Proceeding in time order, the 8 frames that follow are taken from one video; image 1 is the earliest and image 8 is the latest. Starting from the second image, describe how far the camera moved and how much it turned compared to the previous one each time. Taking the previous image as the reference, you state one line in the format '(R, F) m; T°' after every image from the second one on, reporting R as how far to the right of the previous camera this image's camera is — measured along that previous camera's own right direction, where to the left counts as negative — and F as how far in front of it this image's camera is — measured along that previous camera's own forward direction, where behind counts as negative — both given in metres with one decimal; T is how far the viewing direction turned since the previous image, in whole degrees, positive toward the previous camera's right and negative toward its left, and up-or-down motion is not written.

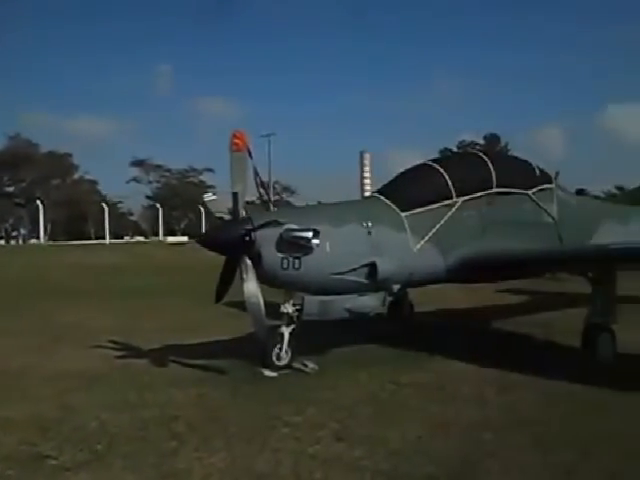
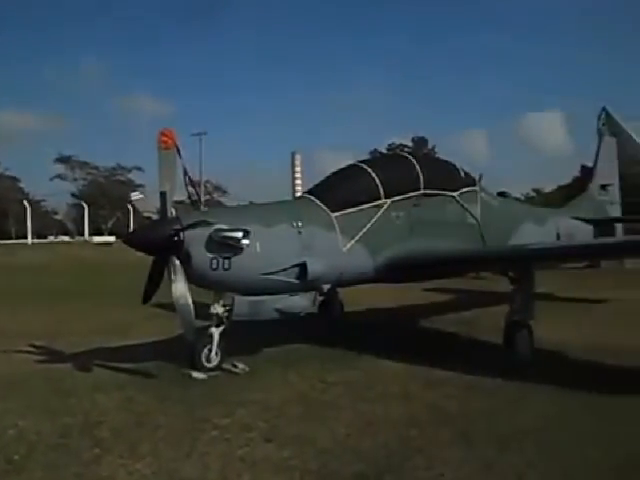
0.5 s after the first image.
(0.0, 0.0) m; +6°
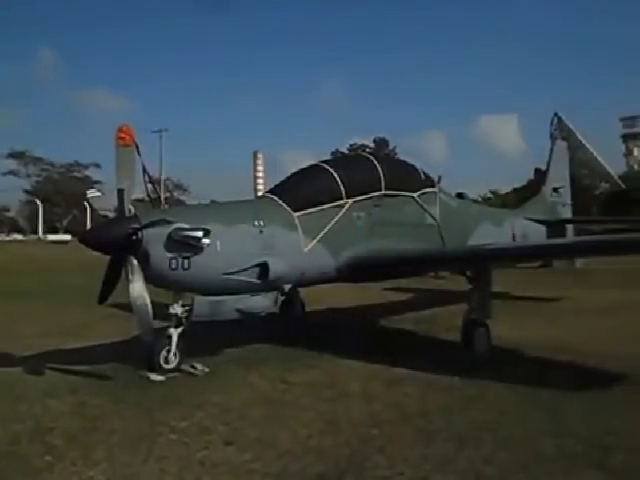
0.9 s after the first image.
(0.0, 0.0) m; +4°
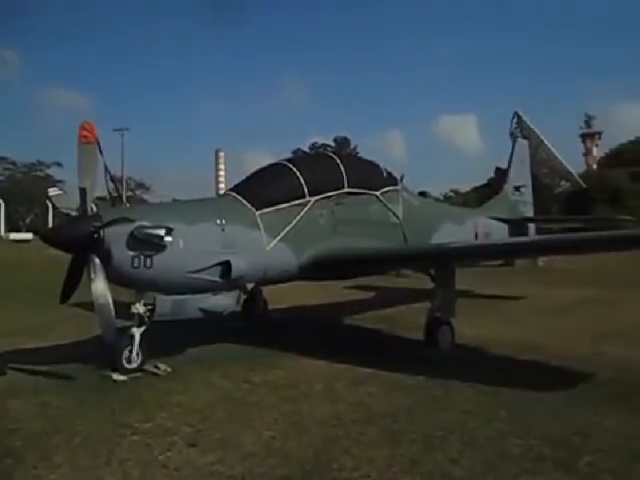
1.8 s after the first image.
(0.0, 0.0) m; +3°
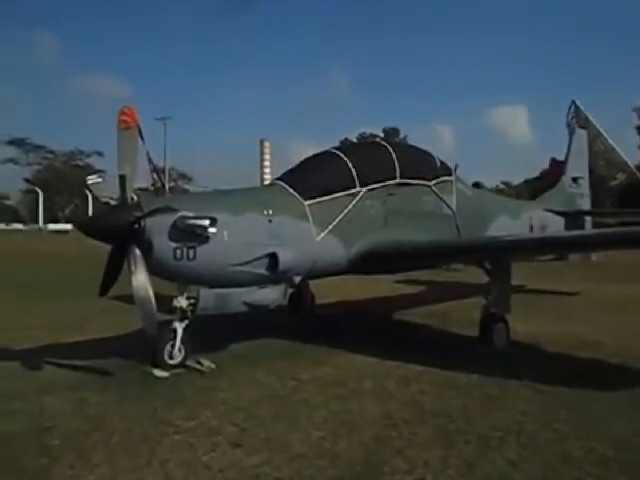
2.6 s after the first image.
(-0.1, +0.4) m; -4°
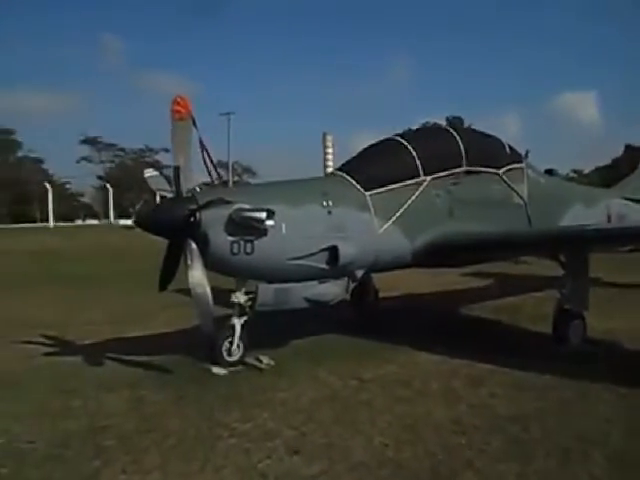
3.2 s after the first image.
(0.0, +0.3) m; -6°
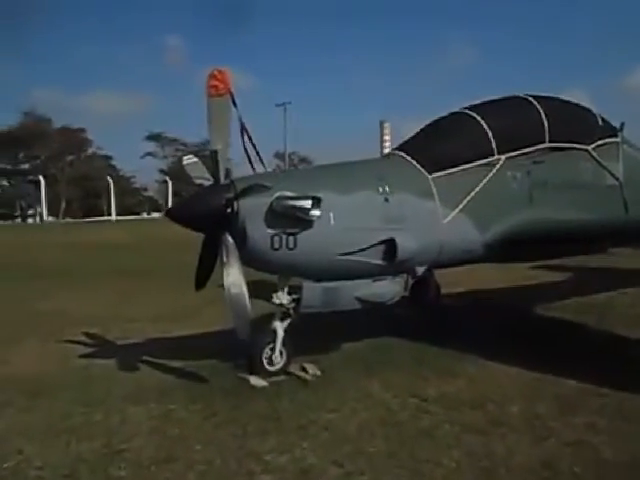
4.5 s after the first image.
(+0.1, +0.9) m; -6°
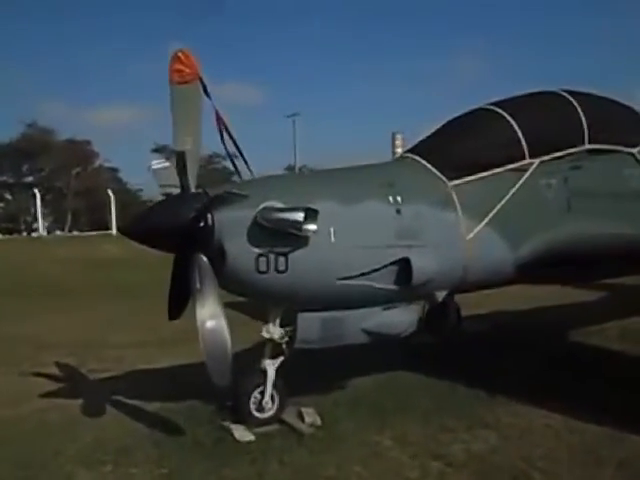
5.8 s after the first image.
(+0.1, +1.0) m; -1°
